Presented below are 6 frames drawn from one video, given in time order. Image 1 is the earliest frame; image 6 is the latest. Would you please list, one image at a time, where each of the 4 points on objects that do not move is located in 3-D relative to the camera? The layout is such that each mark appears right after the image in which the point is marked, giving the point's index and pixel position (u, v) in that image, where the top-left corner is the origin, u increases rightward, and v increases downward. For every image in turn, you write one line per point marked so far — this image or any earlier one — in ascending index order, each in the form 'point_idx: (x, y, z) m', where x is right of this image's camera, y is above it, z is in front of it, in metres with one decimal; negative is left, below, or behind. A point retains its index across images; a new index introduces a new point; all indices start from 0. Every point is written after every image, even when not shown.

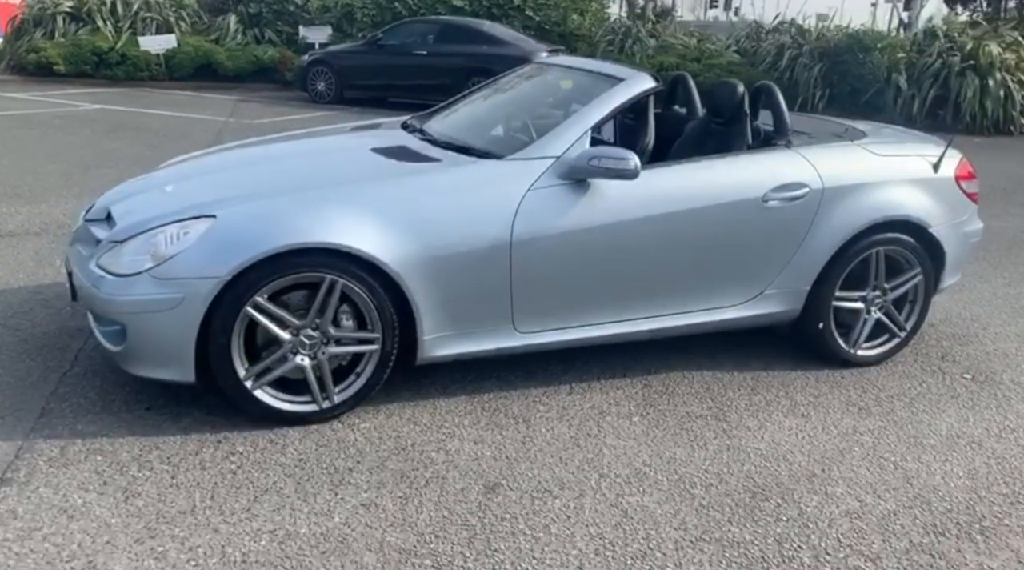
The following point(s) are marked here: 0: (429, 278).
0: (-0.3, 0.0, +3.6) m
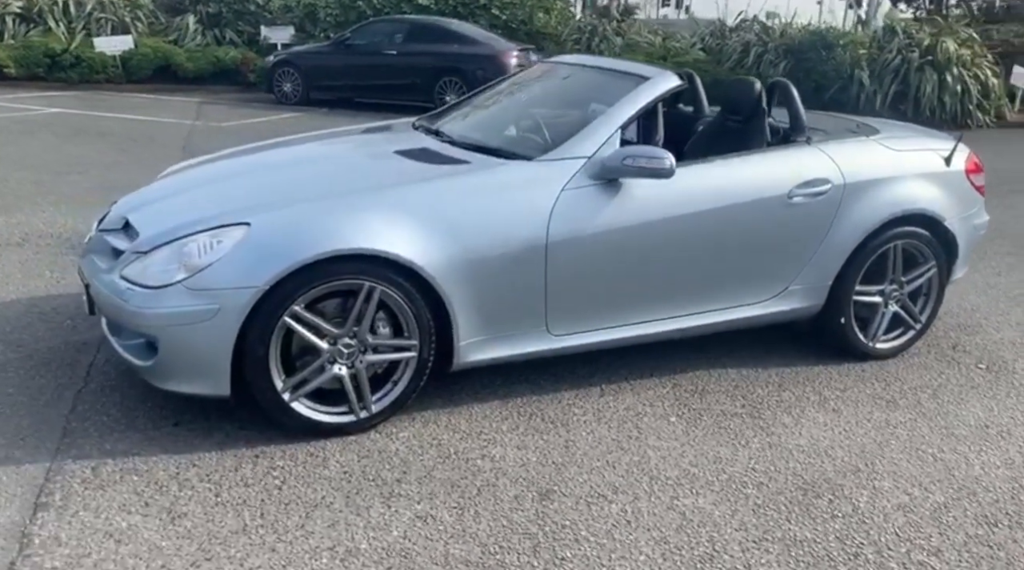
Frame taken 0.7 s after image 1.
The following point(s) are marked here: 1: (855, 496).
0: (-0.2, 0.0, +3.5) m
1: (+1.2, -0.8, +3.2) m
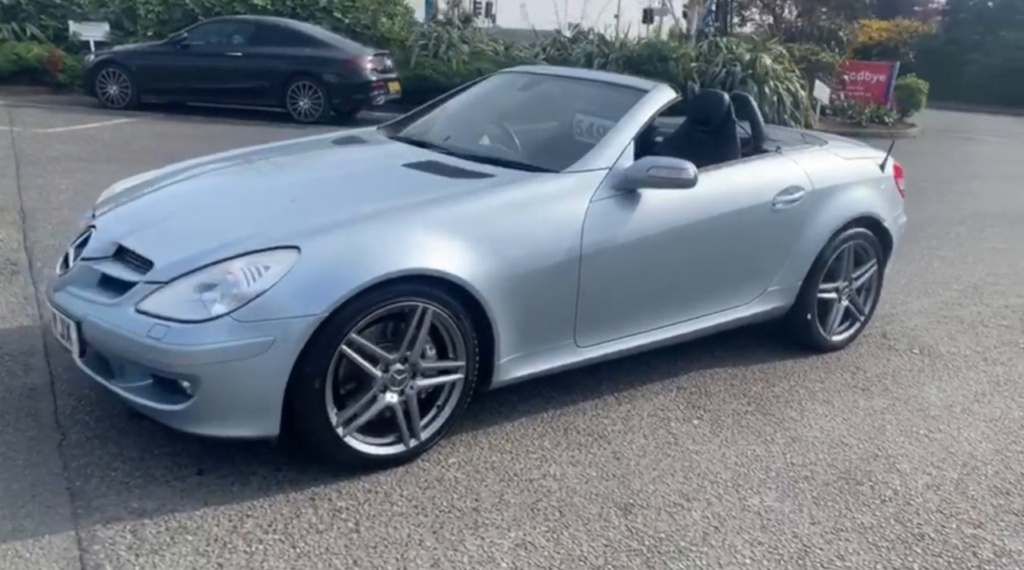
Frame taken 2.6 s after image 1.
0: (0.0, -0.1, +3.4) m
1: (+1.5, -0.8, +3.5) m
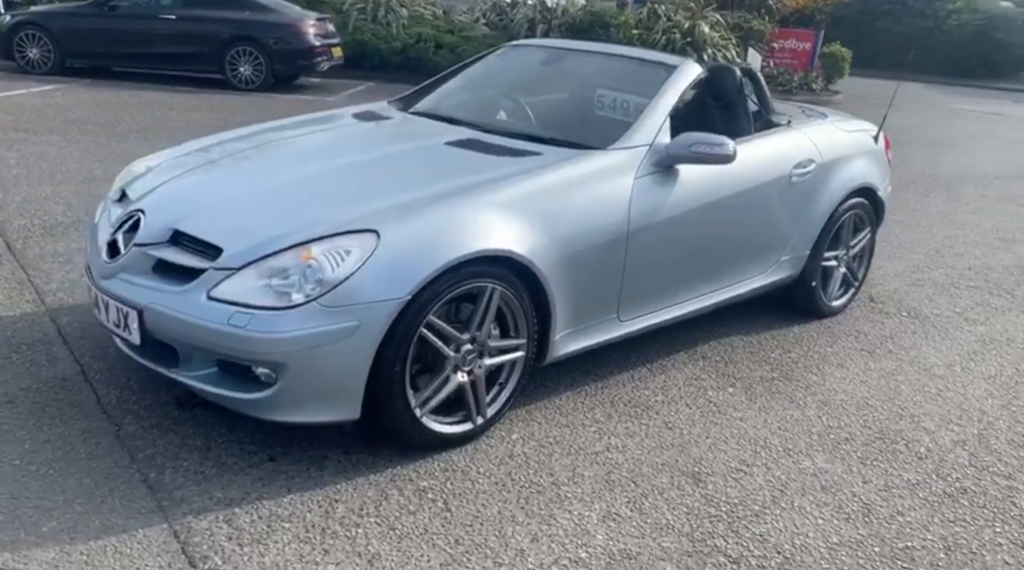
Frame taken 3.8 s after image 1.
0: (+0.2, 0.0, +3.5) m
1: (+1.7, -0.6, +3.7) m
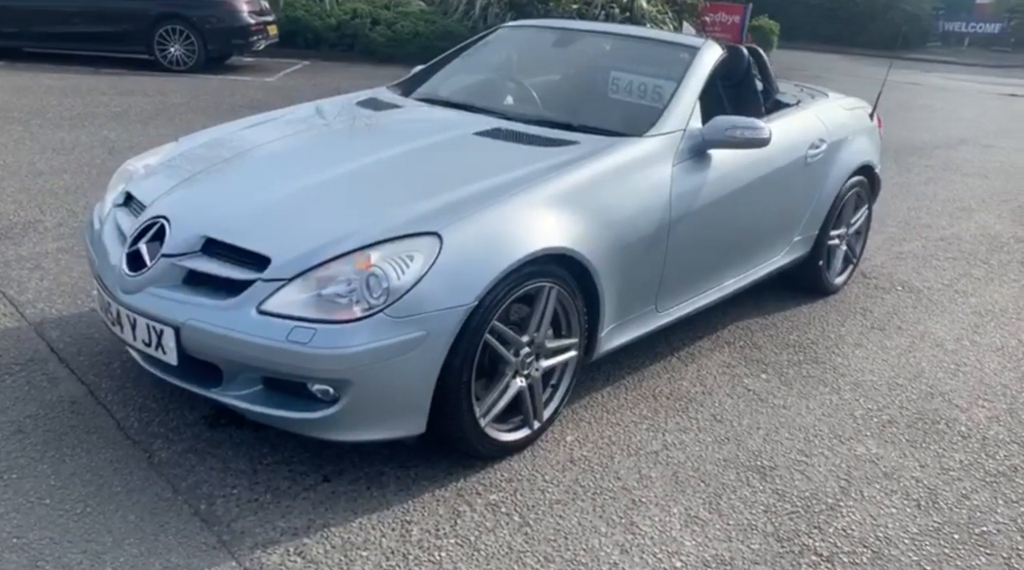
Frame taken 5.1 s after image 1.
0: (+0.4, 0.0, +3.3) m
1: (+1.9, -0.6, +3.7) m
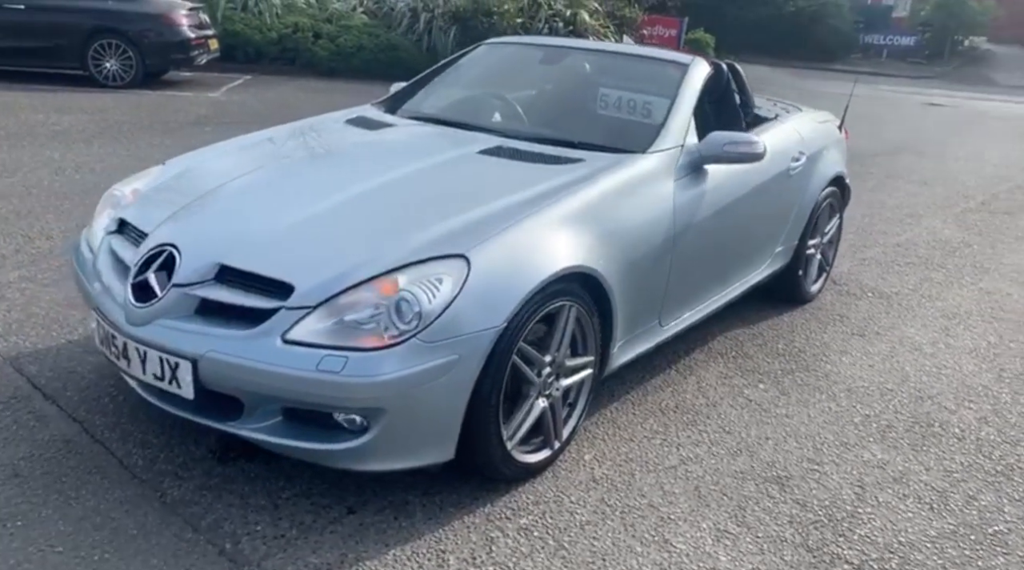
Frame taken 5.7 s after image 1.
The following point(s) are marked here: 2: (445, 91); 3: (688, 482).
0: (+0.4, 0.0, +3.3) m
1: (+1.9, -0.6, +3.8) m
2: (-0.3, +1.0, +4.5) m
3: (+0.6, -0.7, +3.2) m
